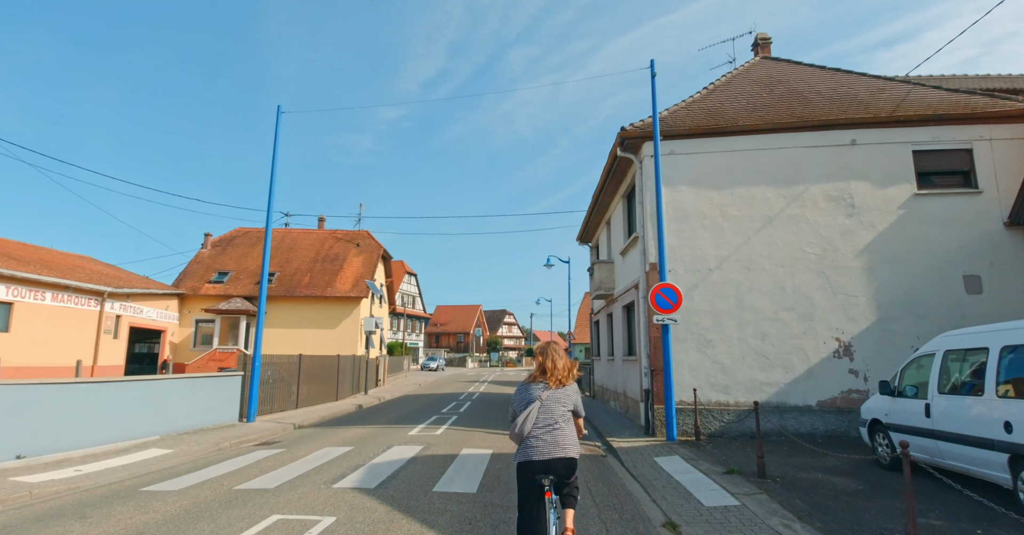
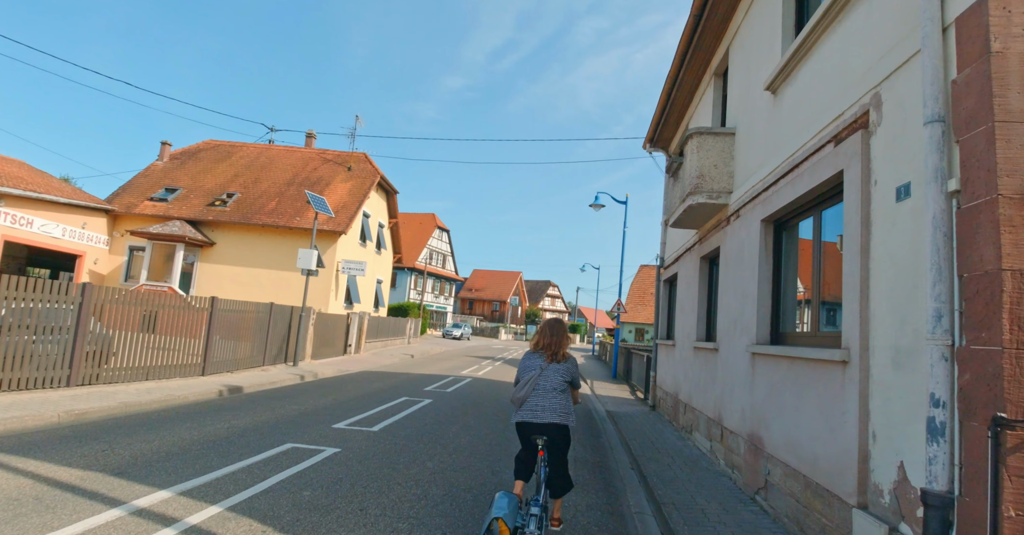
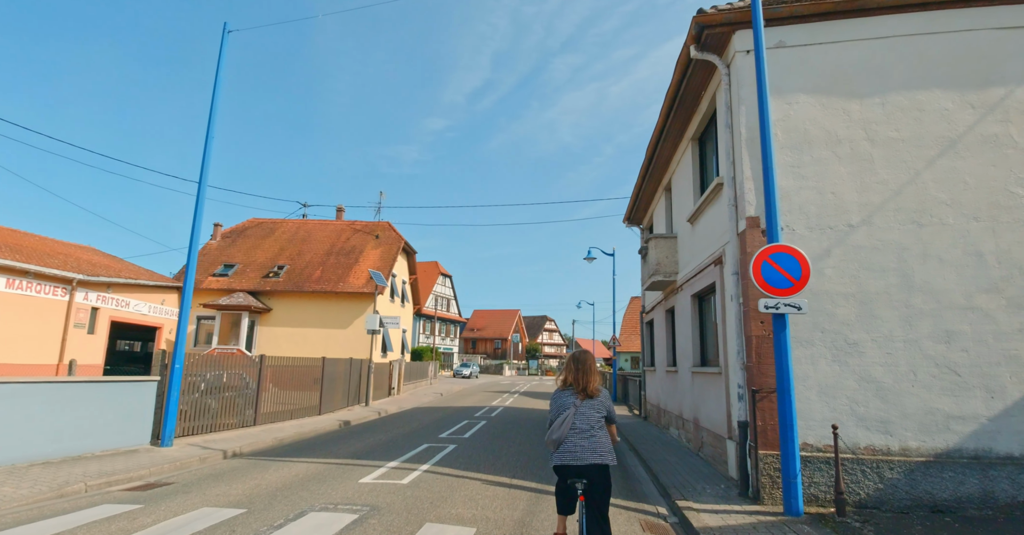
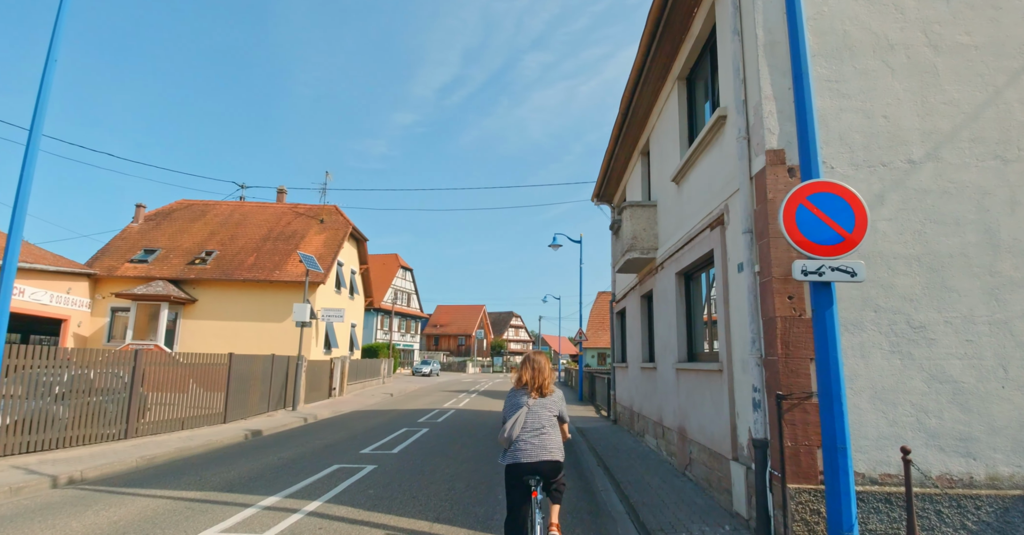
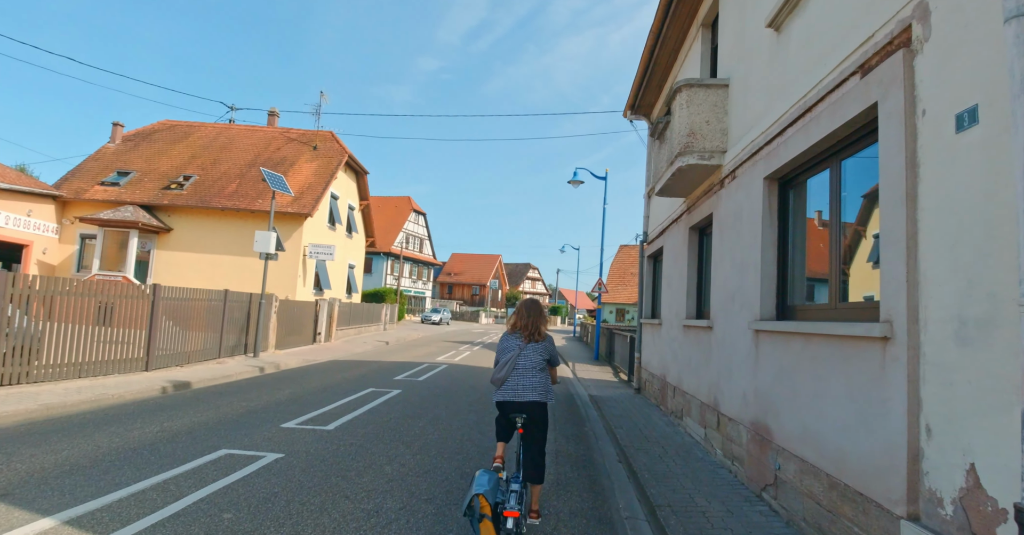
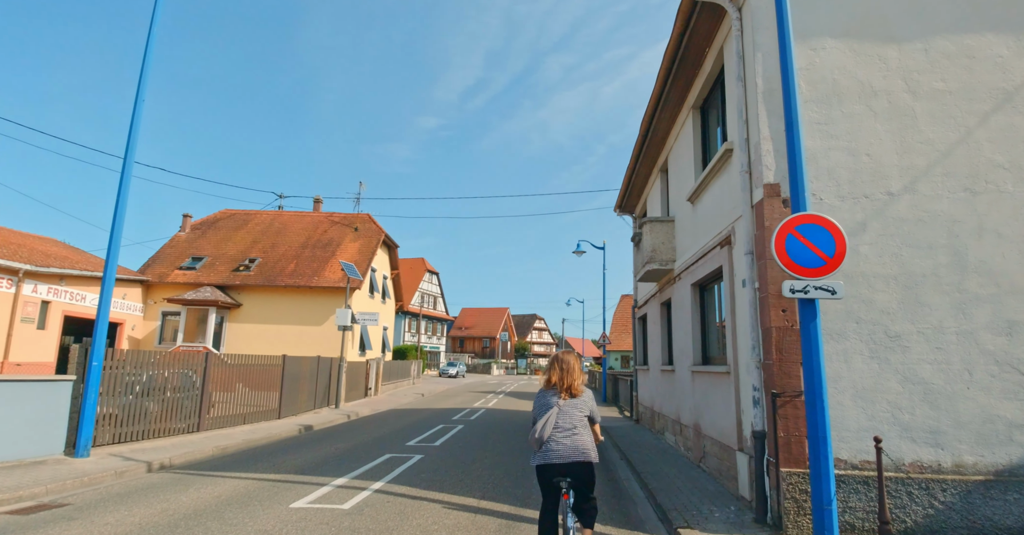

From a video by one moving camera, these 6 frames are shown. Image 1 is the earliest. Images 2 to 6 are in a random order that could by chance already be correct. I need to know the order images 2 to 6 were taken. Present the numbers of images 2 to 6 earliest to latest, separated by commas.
3, 6, 4, 2, 5
